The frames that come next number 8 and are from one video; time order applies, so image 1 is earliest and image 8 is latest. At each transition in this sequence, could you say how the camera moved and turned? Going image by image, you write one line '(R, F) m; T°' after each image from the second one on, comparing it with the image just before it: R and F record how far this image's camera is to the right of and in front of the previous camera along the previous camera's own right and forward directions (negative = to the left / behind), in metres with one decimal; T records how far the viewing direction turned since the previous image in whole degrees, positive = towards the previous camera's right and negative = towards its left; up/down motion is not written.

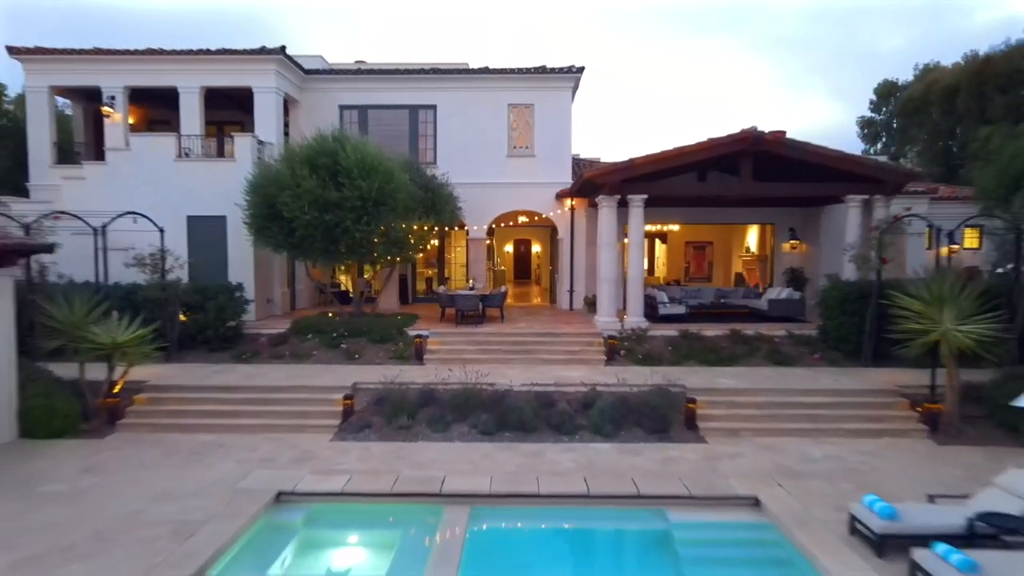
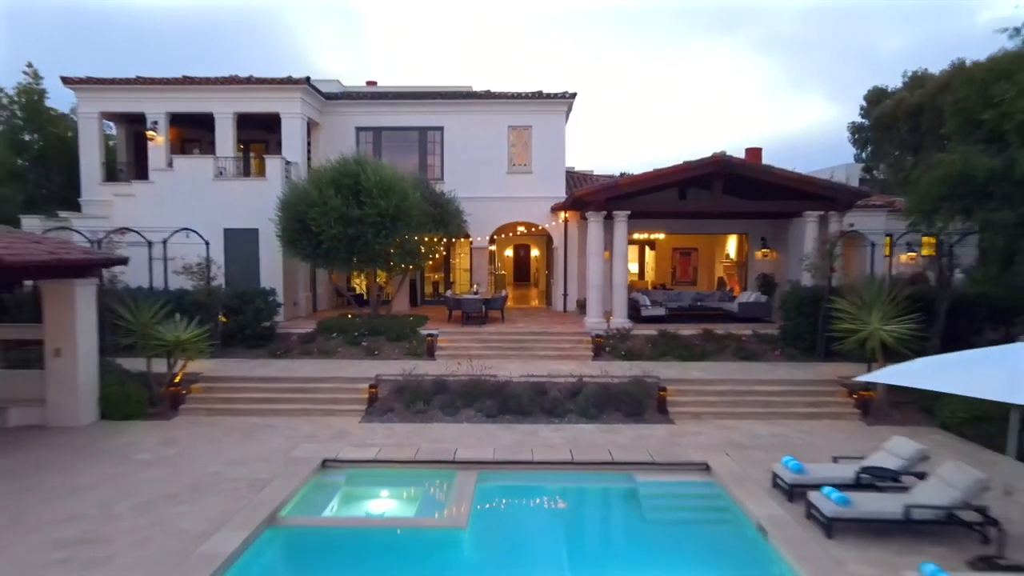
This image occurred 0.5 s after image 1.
(0.0, -1.9) m; 0°
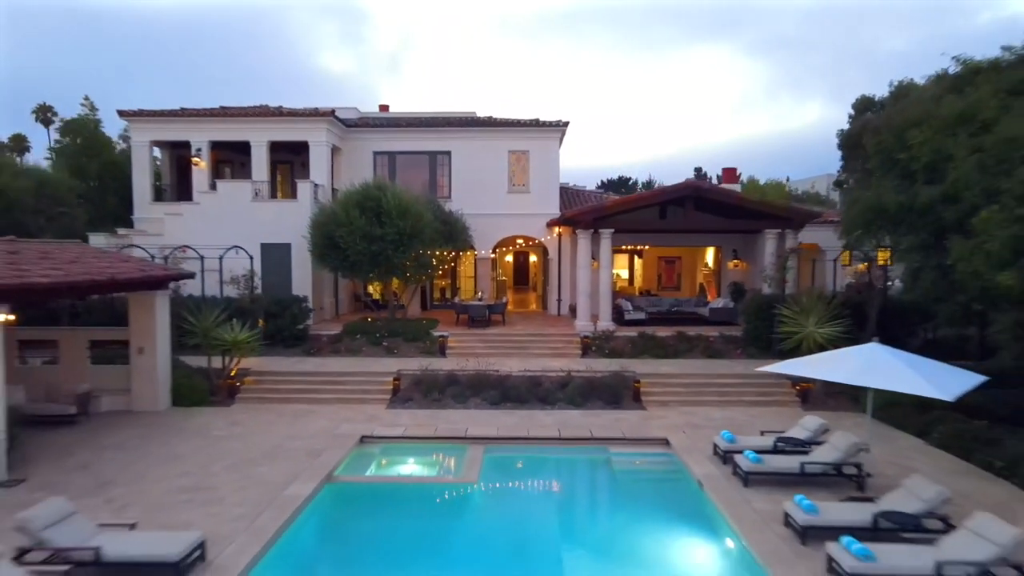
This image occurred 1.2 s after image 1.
(0.0, -2.4) m; 0°
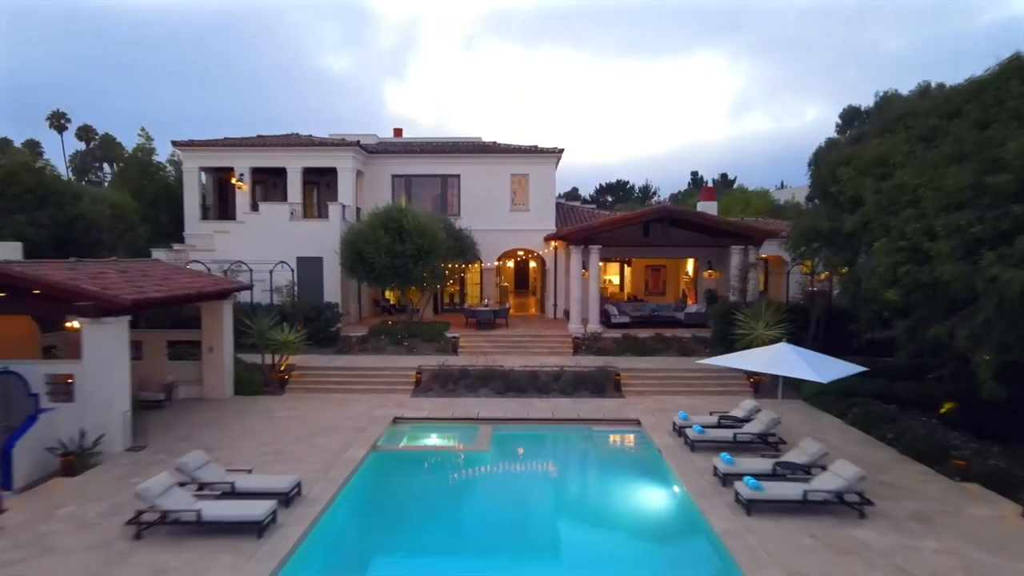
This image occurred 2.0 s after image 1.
(0.0, -2.9) m; 0°
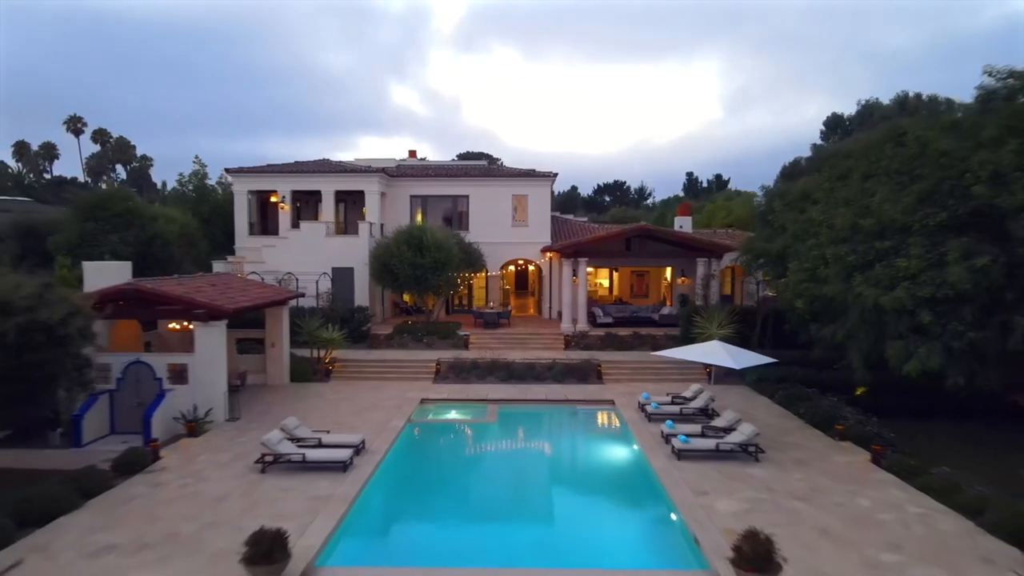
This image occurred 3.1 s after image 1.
(0.0, -4.0) m; 0°
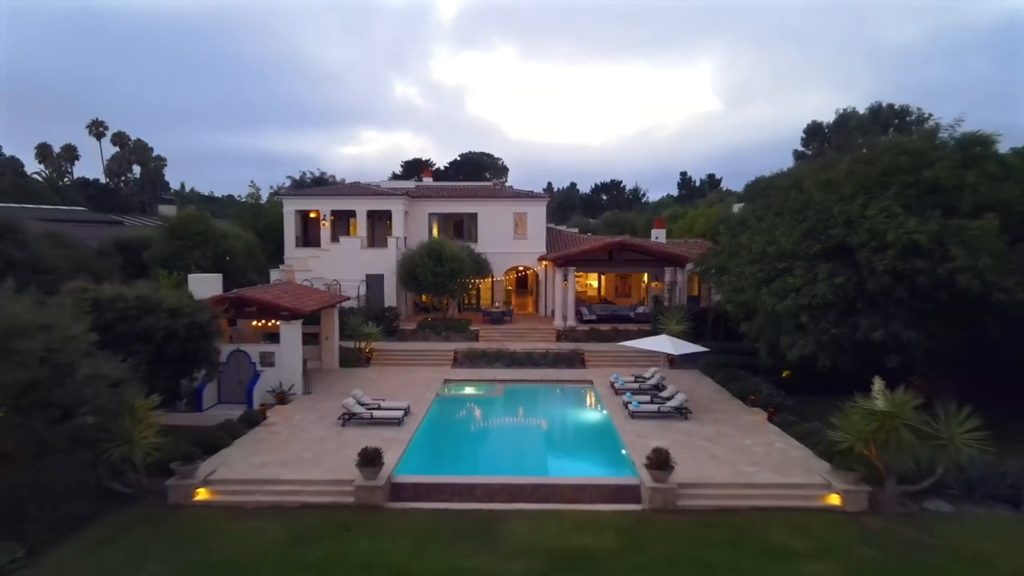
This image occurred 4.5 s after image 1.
(-0.1, -5.6) m; 0°
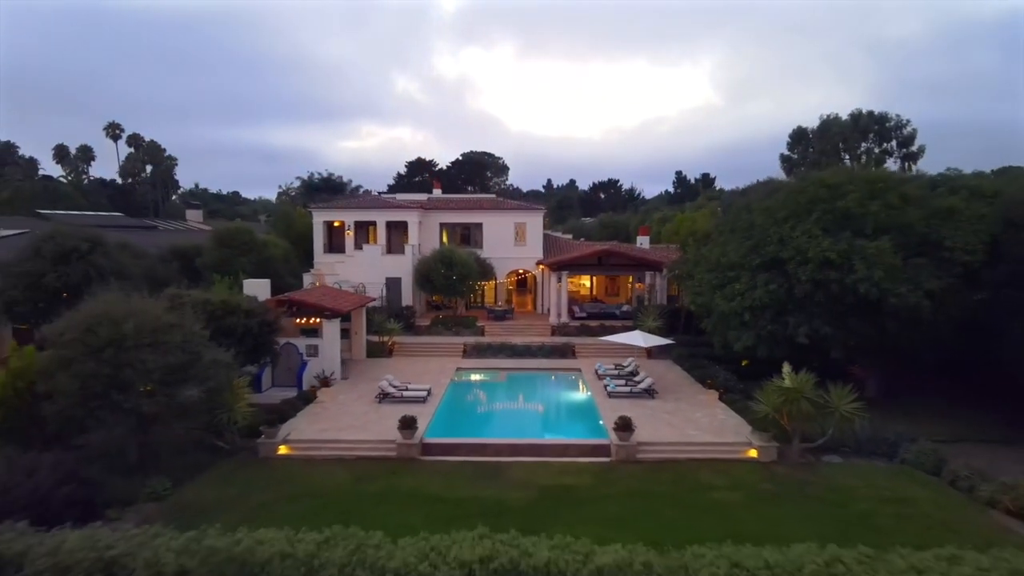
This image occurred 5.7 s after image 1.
(0.0, -4.6) m; 0°
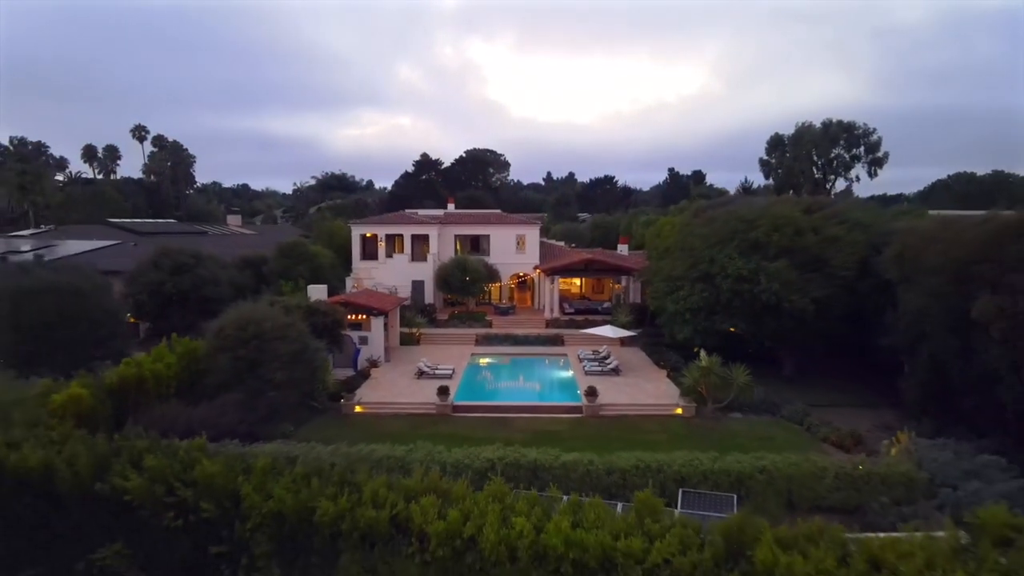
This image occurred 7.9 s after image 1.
(-0.1, -8.3) m; 0°
